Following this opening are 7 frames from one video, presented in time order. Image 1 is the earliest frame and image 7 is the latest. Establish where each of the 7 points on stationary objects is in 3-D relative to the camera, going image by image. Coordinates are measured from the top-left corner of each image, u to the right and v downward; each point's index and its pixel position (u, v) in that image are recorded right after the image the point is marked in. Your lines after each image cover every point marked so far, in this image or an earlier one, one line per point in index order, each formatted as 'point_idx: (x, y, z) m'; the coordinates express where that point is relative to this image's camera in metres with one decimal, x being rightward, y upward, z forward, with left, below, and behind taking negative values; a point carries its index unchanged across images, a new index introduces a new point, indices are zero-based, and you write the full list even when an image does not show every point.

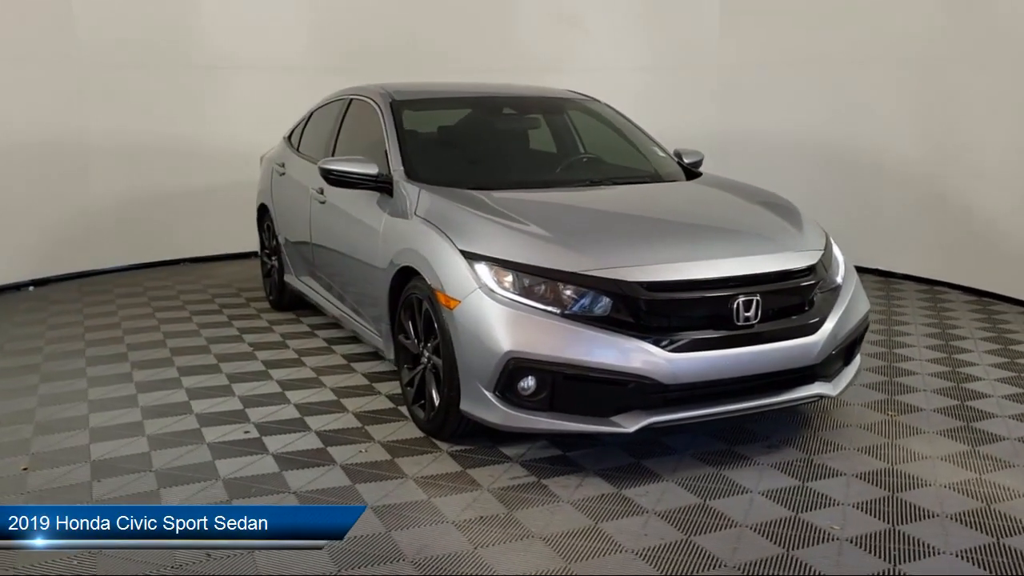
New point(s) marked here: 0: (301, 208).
0: (-1.0, +0.4, +4.8) m
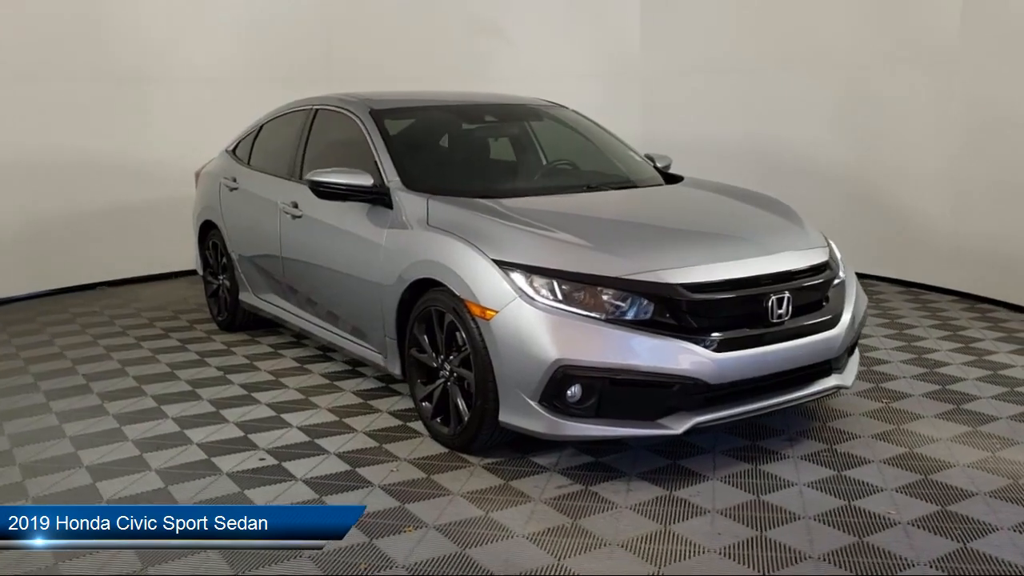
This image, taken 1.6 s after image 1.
0: (-1.2, +0.3, +4.6) m
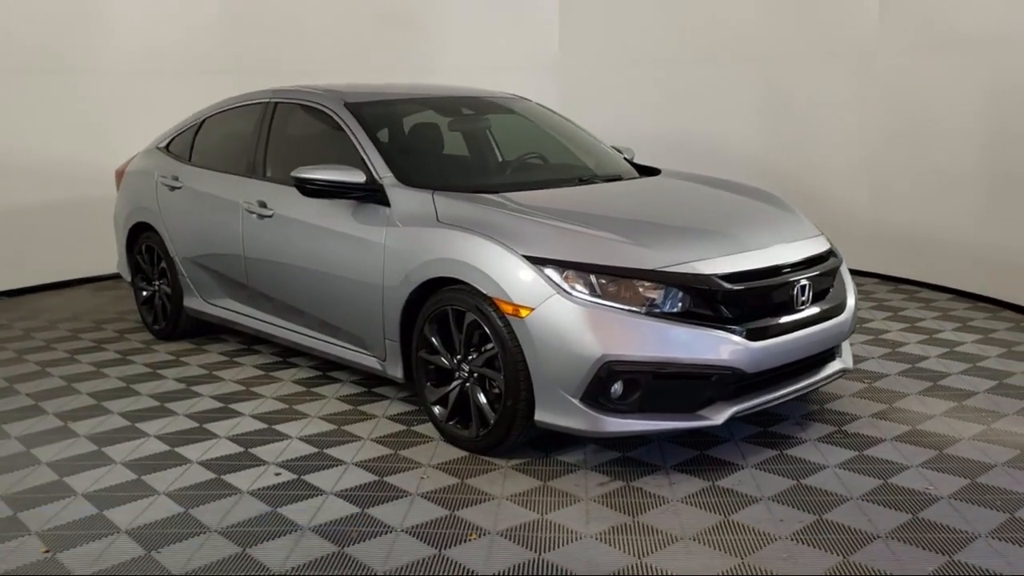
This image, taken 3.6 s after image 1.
0: (-1.3, +0.3, +4.4) m
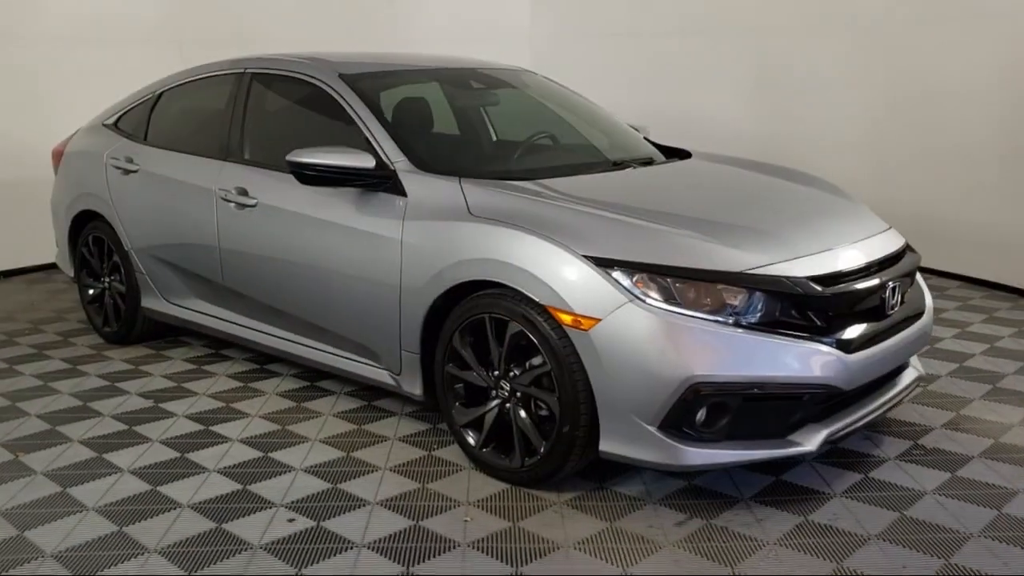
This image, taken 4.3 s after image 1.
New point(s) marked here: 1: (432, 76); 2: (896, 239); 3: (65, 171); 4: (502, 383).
0: (-1.2, +0.3, +3.8) m
1: (-0.3, +0.8, +3.8) m
2: (+1.2, +0.2, +3.1) m
3: (-2.1, +0.6, +4.6) m
4: (0.0, -0.3, +2.8) m
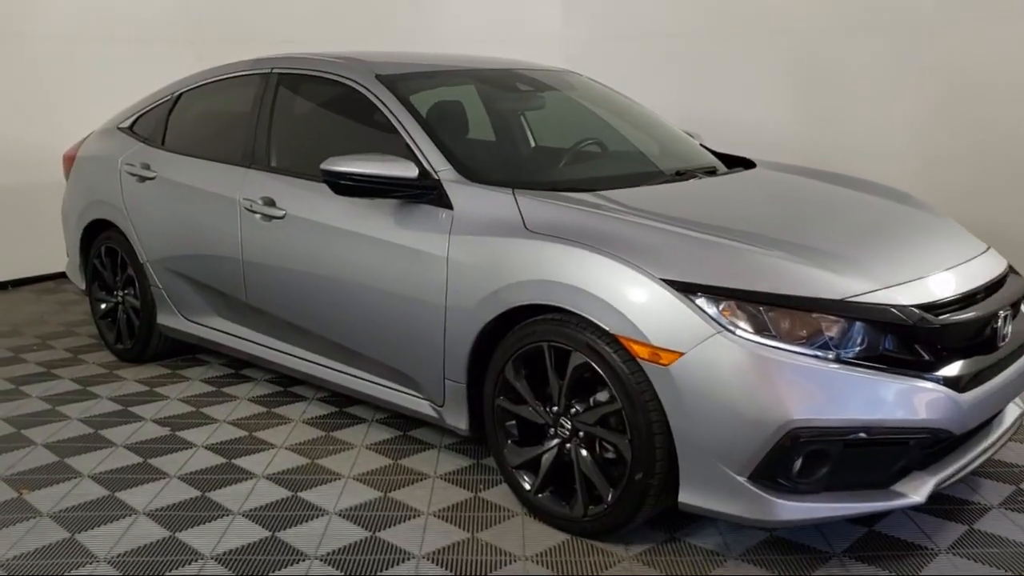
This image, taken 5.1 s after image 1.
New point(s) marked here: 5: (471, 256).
0: (-1.1, +0.2, +3.5) m
1: (-0.2, +0.8, +3.5) m
2: (+1.4, +0.1, +2.8) m
3: (-2.0, +0.5, +4.3) m
4: (+0.1, -0.3, +2.5) m
5: (-0.1, +0.1, +2.7) m
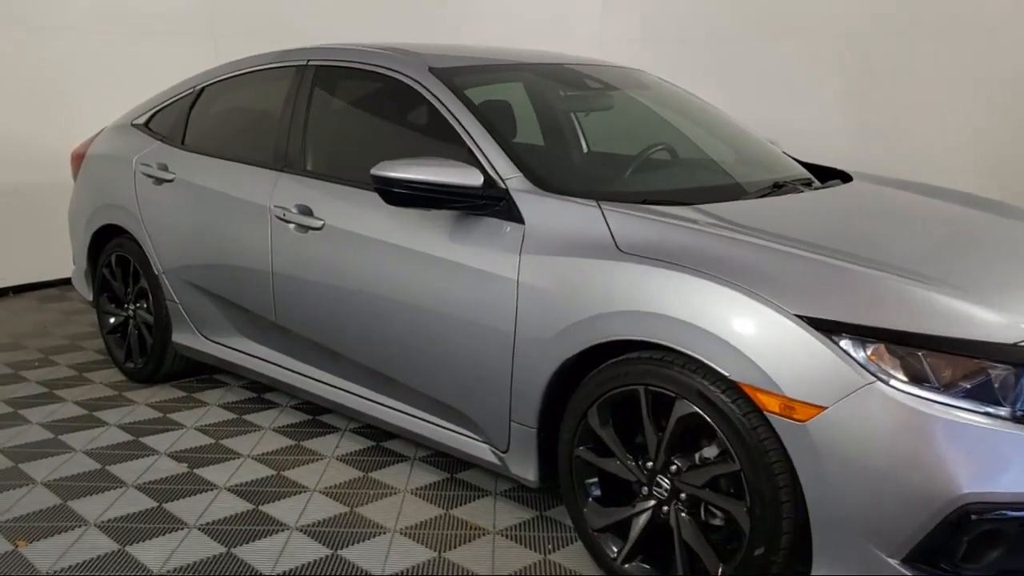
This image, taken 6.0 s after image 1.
0: (-0.9, +0.2, +3.1) m
1: (+0.1, +0.7, +3.1) m
2: (+1.6, 0.0, +2.4) m
3: (-1.7, +0.5, +3.9) m
4: (+0.3, -0.4, +2.1) m
5: (+0.1, 0.0, +2.3) m
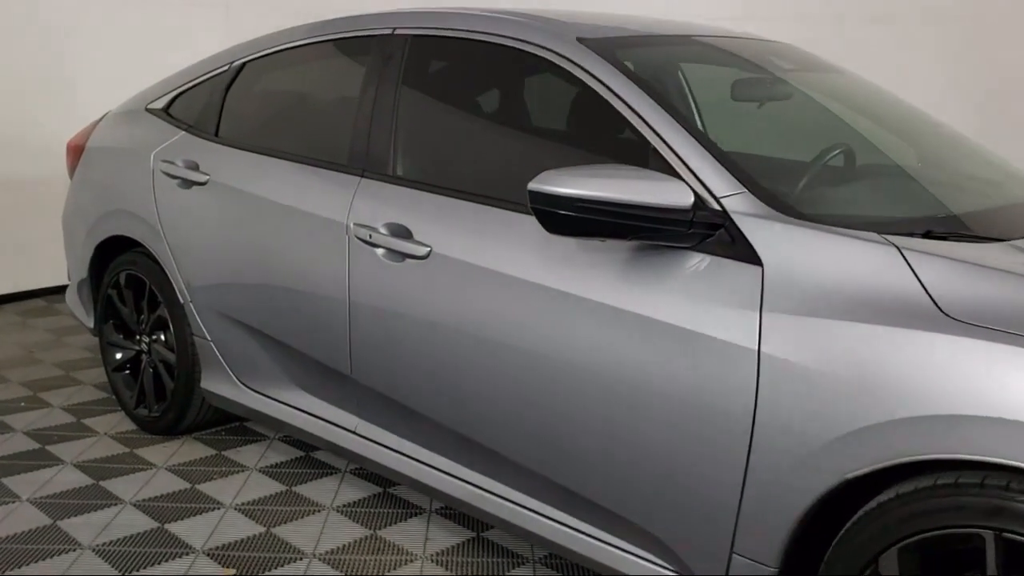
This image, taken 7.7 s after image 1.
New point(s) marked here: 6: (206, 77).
0: (-0.5, +0.1, +2.3) m
1: (+0.4, +0.6, +2.3) m
2: (+2.0, -0.2, +1.7) m
3: (-1.4, +0.4, +3.1) m
4: (+0.7, -0.5, +1.4) m
5: (+0.5, -0.1, +1.5) m
6: (-0.9, +0.6, +2.9) m
